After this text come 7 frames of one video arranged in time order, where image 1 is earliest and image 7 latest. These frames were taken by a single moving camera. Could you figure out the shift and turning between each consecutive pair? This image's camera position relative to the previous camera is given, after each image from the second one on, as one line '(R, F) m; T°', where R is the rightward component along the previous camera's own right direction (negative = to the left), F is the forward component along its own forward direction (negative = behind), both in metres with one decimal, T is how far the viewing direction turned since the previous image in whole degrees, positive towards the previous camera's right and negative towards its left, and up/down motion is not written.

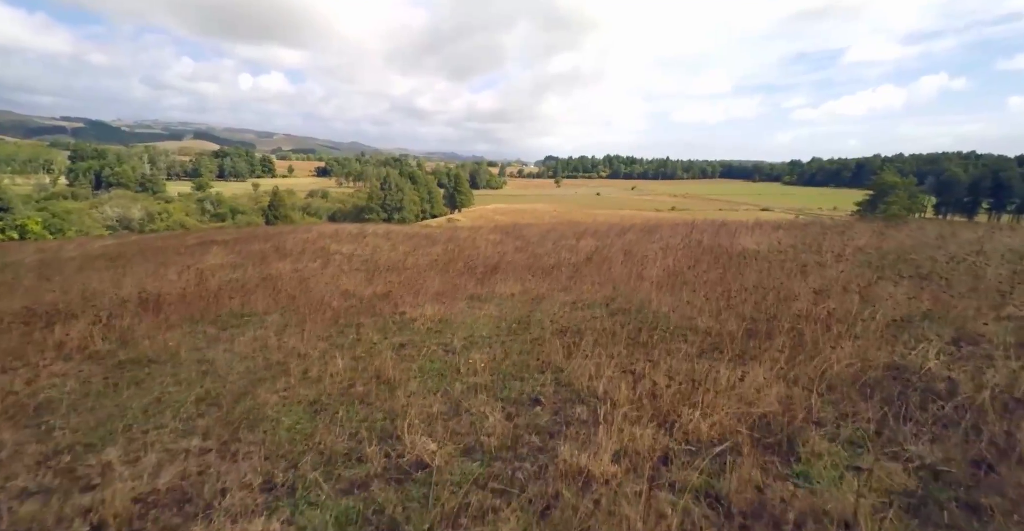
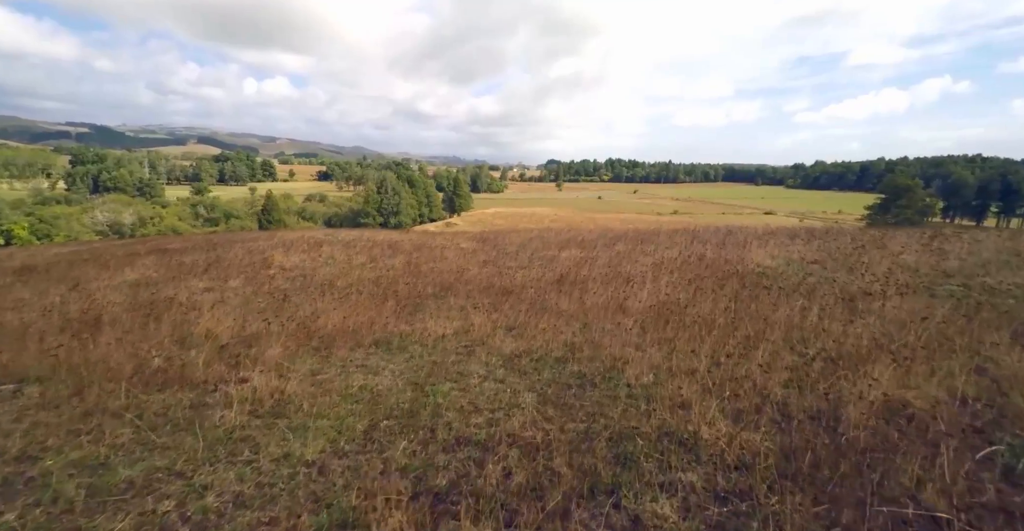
(+1.1, +2.6) m; 0°
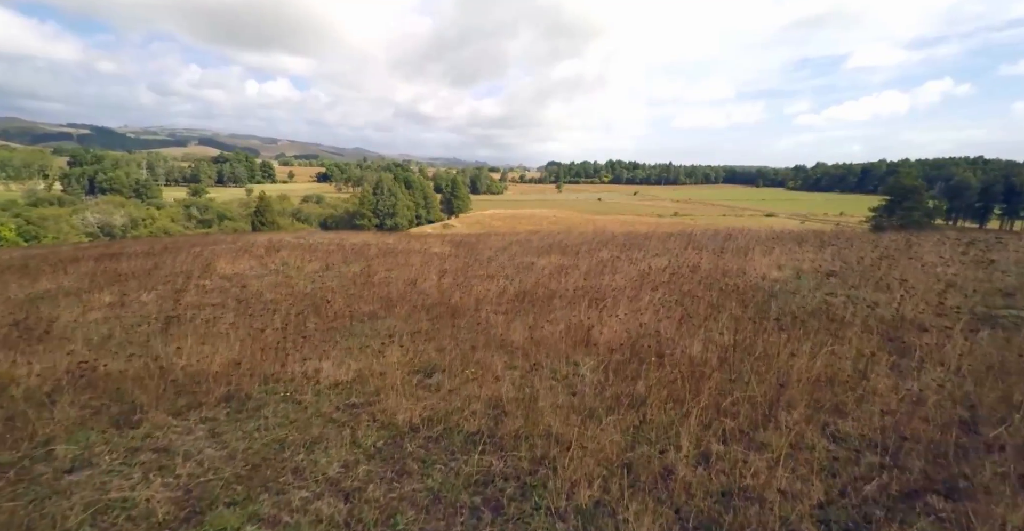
(+0.9, +1.8) m; 0°
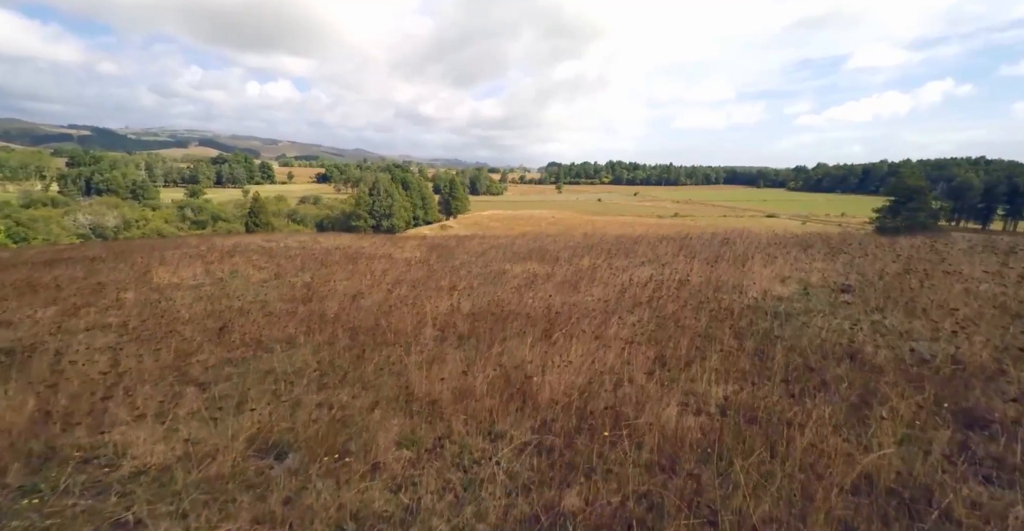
(+0.8, +1.5) m; 0°
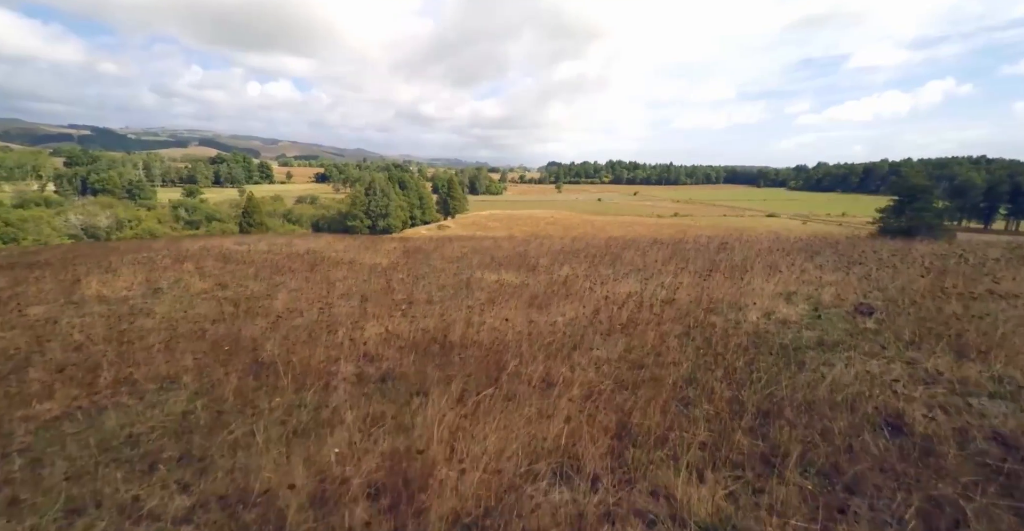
(+0.7, +1.4) m; 0°
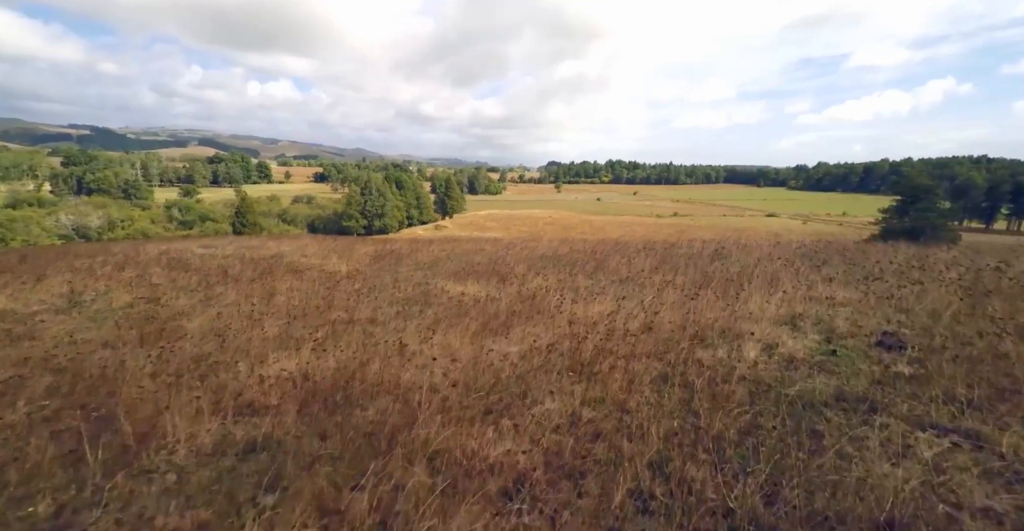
(+0.8, +1.4) m; 0°
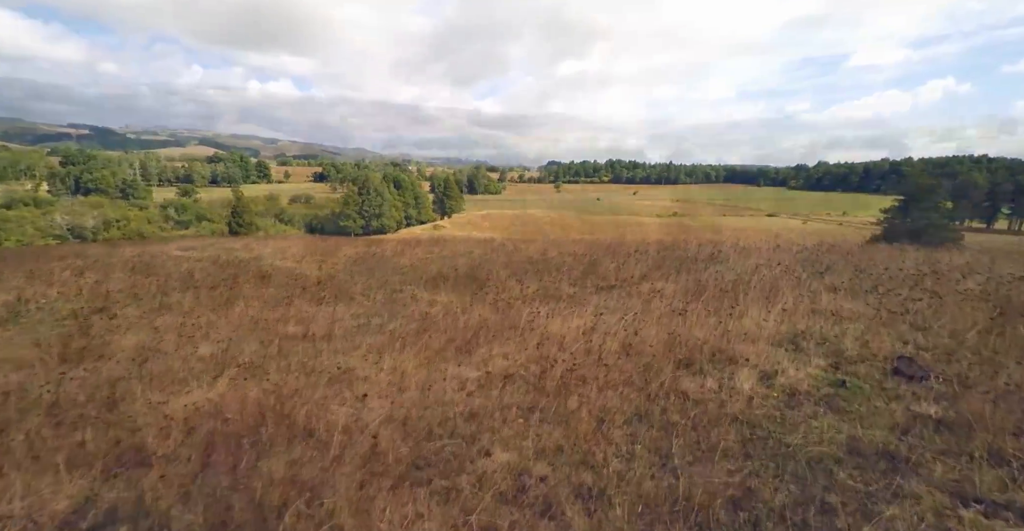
(+0.5, +0.8) m; 0°
